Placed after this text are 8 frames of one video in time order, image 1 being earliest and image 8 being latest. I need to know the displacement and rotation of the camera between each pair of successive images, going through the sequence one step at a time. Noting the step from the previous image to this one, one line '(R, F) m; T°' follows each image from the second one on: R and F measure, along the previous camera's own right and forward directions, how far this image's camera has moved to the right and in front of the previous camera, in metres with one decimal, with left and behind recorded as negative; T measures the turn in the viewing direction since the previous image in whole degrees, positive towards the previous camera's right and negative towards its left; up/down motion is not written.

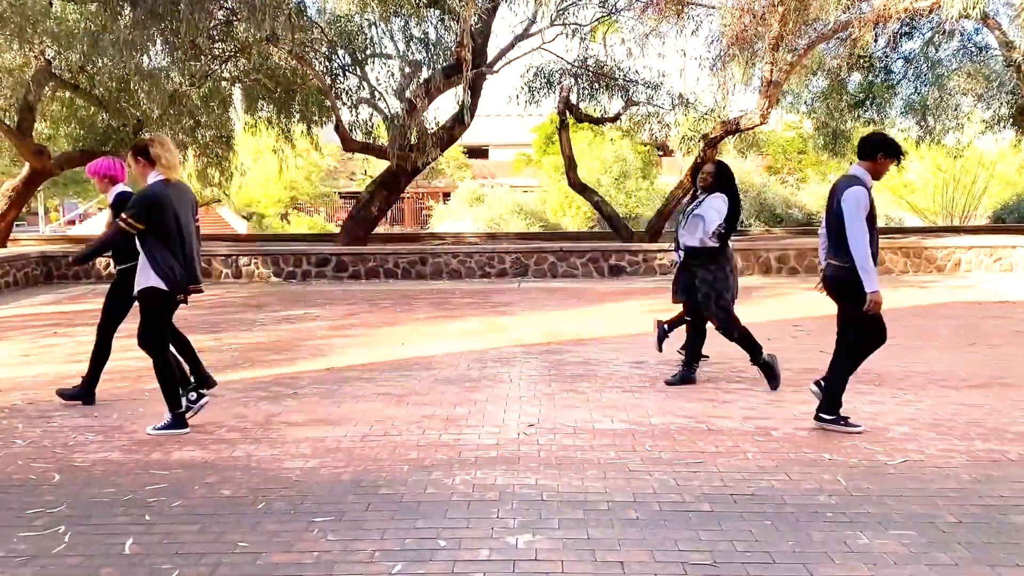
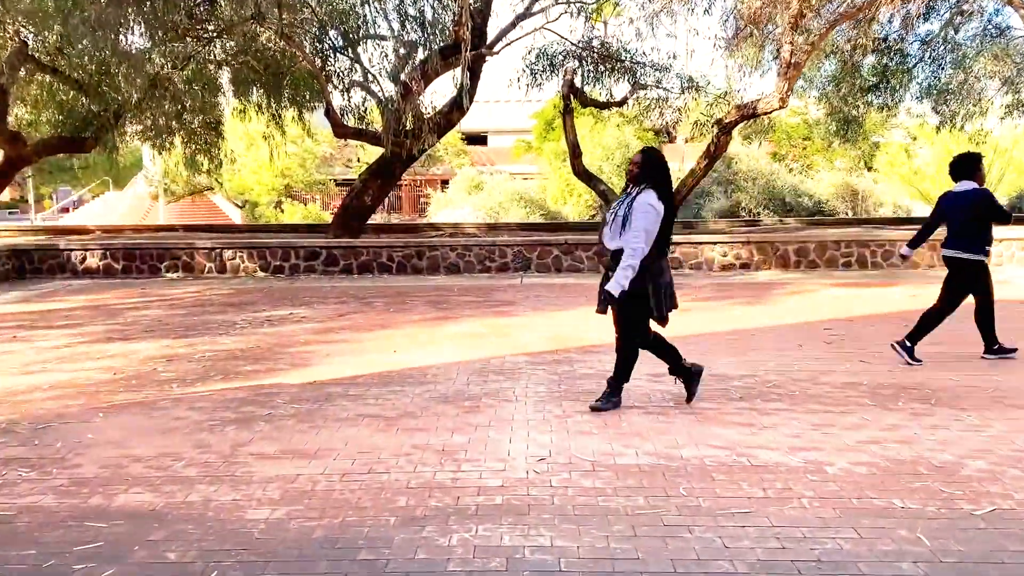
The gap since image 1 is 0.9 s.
(0.0, +0.9) m; 0°
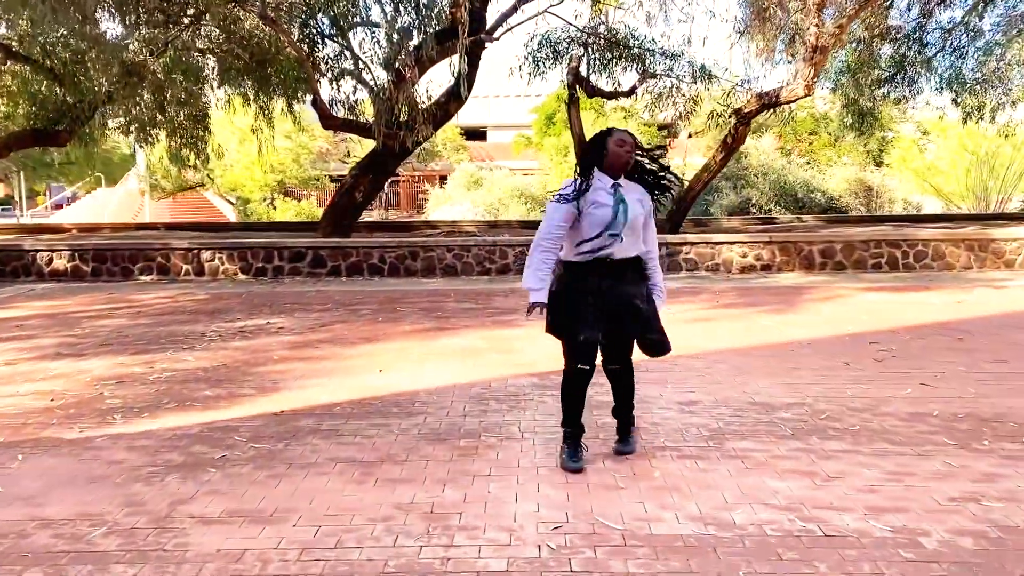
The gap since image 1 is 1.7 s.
(0.0, +1.0) m; 0°
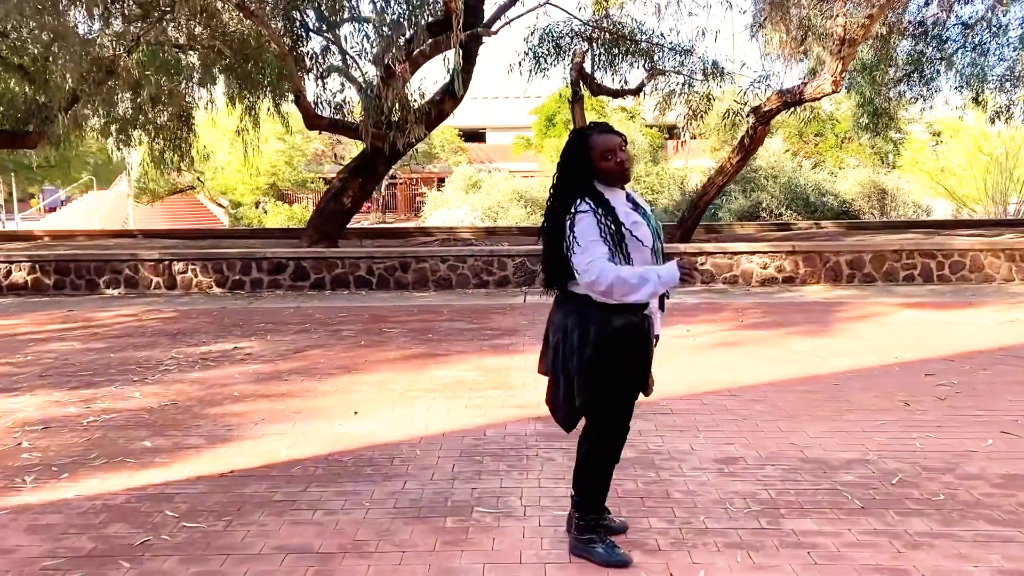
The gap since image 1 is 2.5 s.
(0.0, +1.0) m; 0°
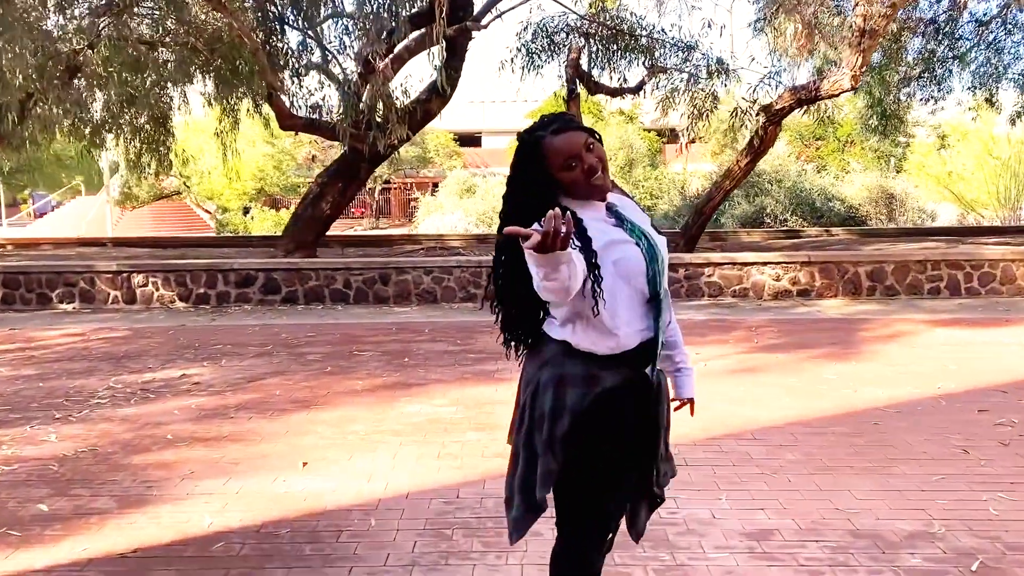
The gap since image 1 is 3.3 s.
(+0.1, +1.0) m; 0°
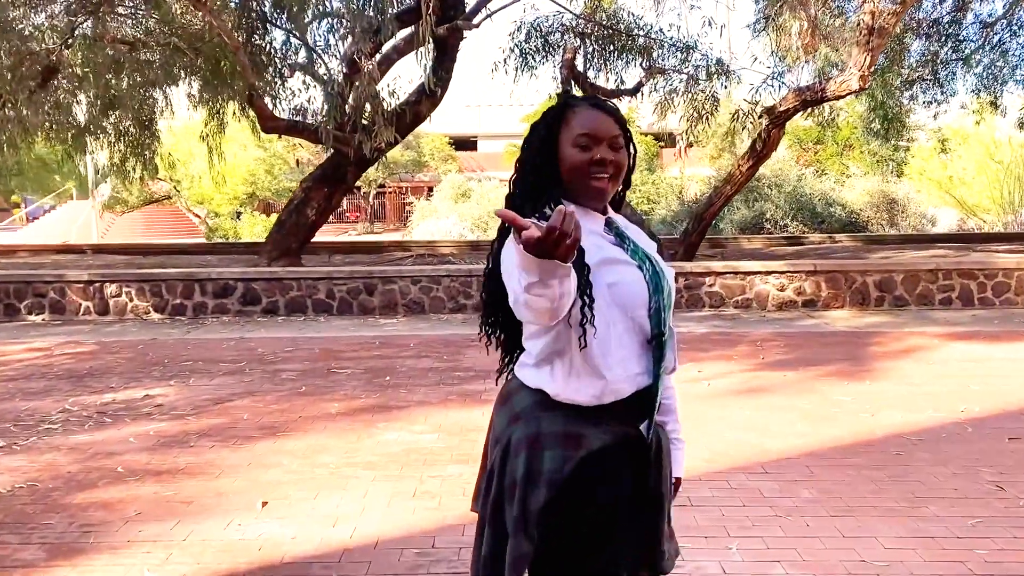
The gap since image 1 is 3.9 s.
(+0.1, +0.5) m; 0°
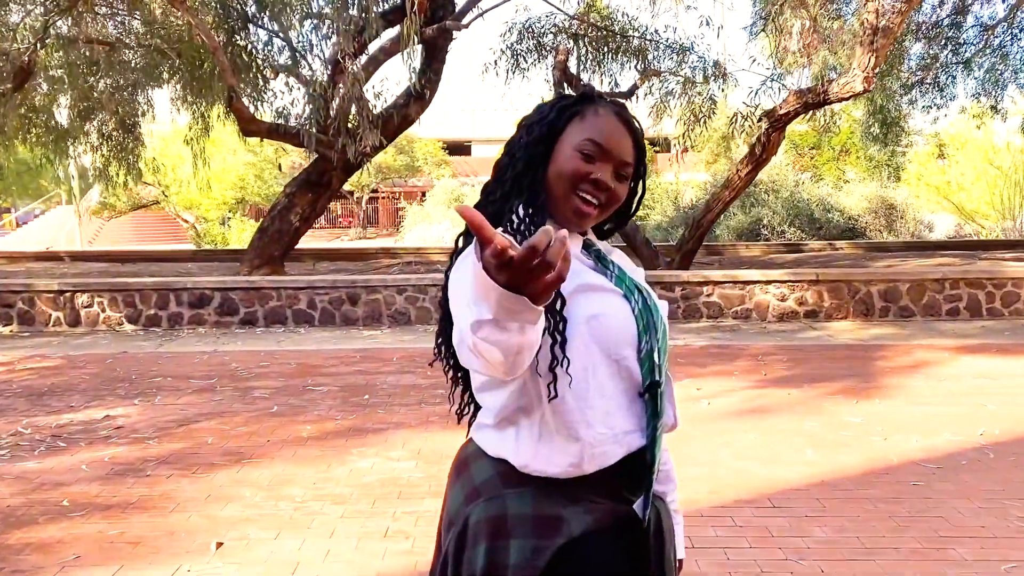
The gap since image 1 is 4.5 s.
(+0.1, +0.4) m; 0°
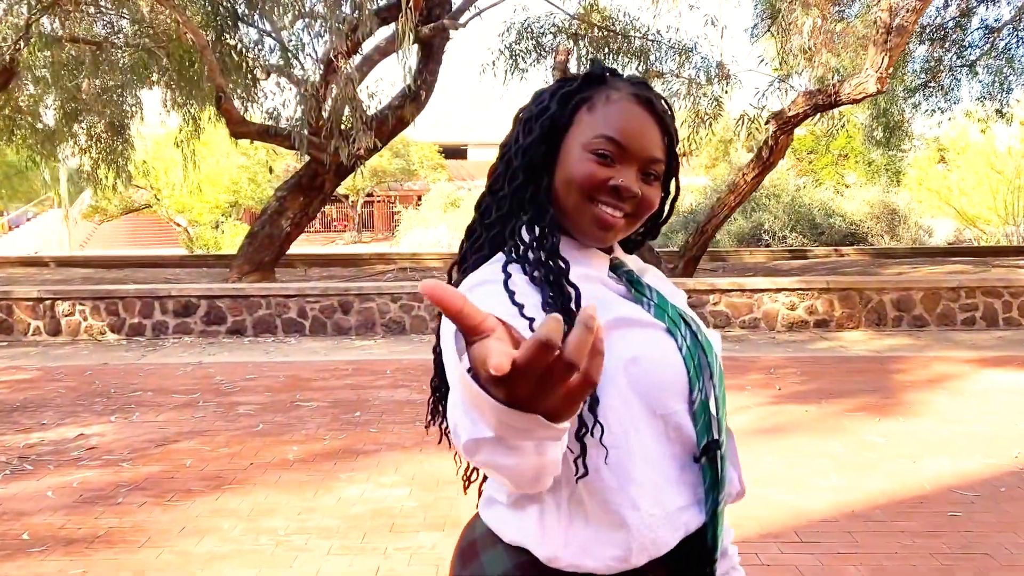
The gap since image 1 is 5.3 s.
(0.0, +0.4) m; 0°
